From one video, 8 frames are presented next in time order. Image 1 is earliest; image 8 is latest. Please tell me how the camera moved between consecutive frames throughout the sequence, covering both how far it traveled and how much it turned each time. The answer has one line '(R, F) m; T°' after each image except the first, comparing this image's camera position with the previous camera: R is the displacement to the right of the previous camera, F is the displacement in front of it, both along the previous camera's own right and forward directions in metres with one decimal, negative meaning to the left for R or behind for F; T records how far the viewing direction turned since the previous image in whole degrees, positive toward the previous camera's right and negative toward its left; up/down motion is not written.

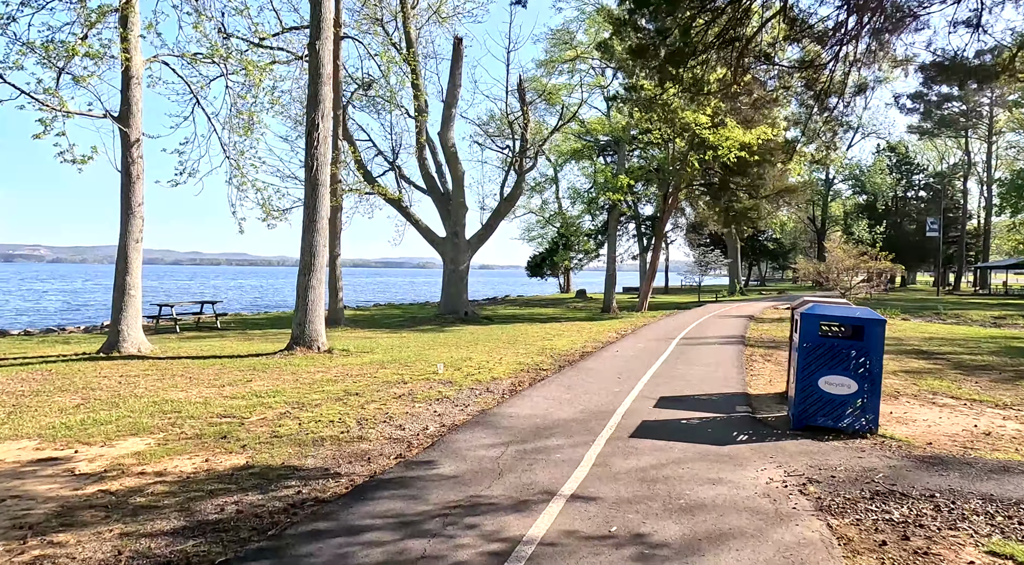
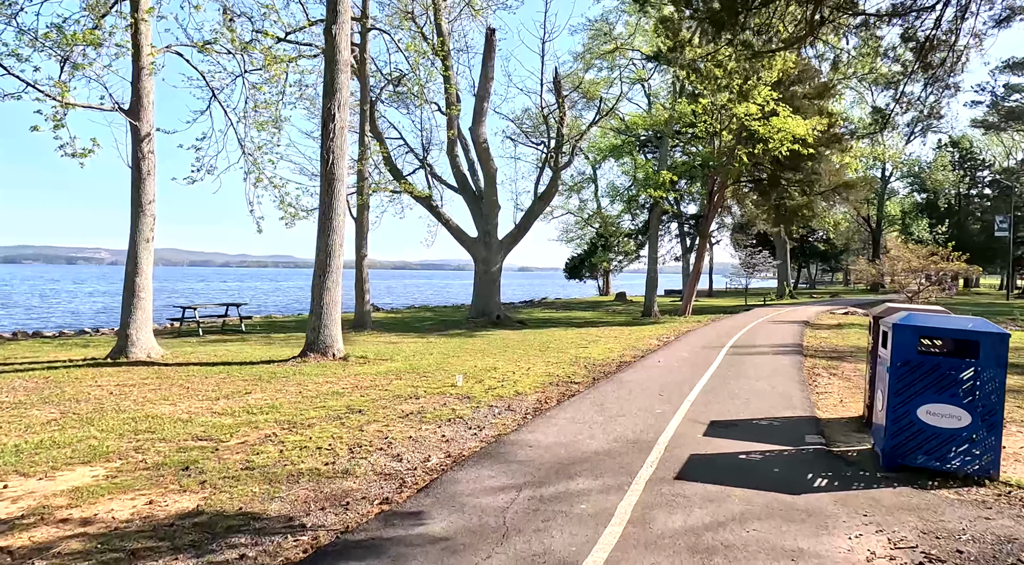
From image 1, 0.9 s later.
(+0.2, +1.2) m; -3°
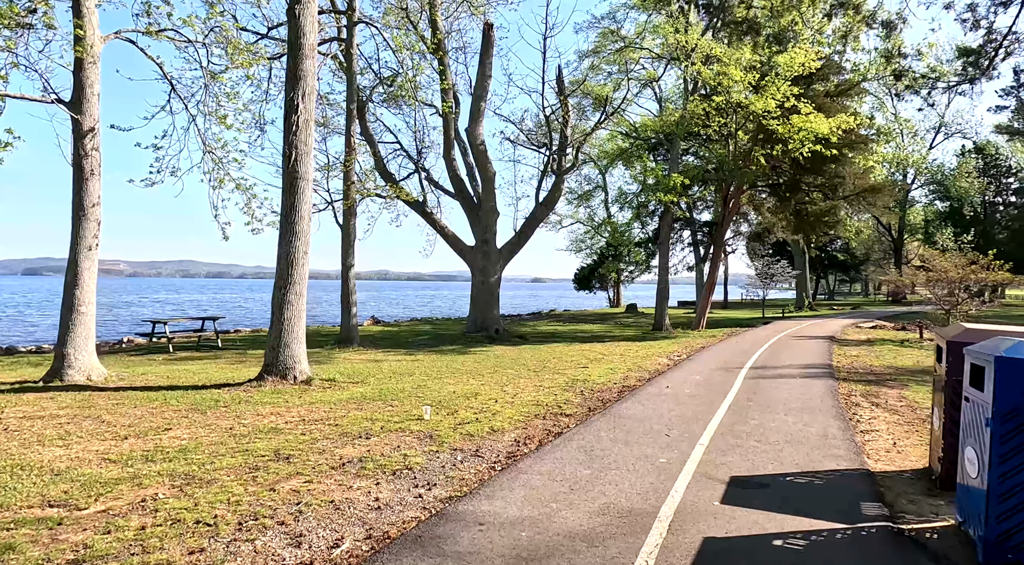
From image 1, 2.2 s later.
(+0.4, +1.6) m; -1°
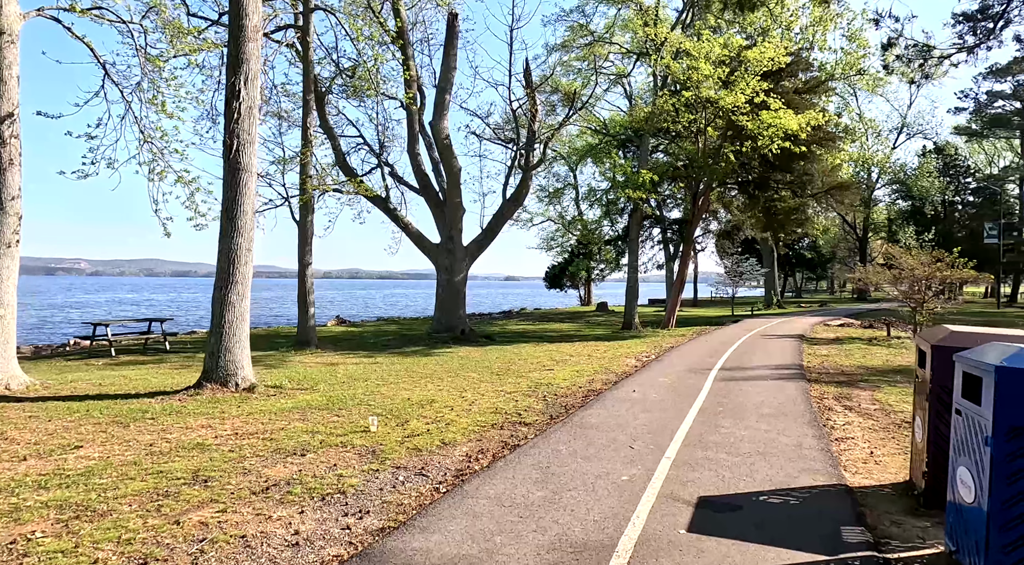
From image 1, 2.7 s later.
(+0.2, +0.6) m; +2°
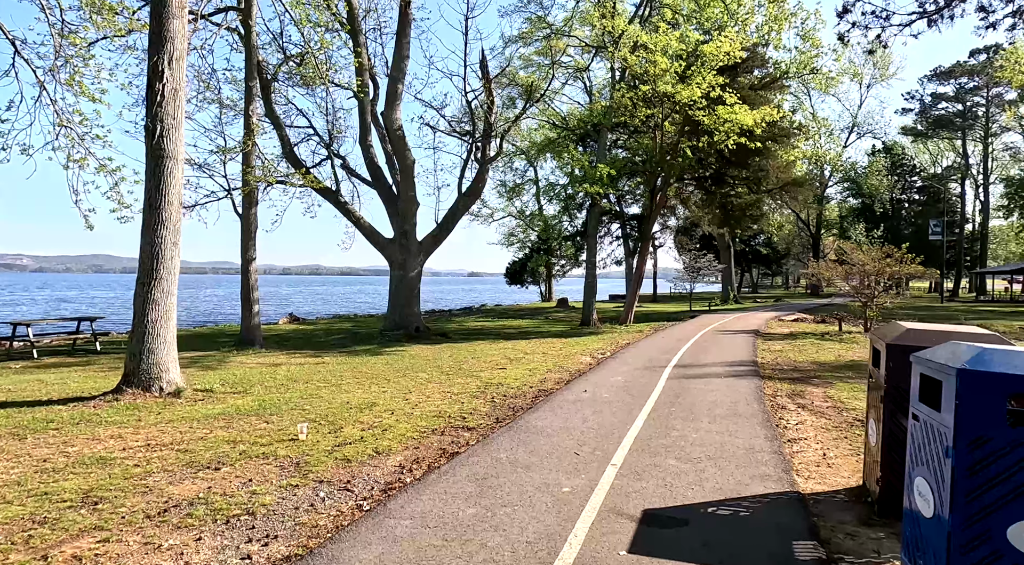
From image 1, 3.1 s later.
(+0.2, +0.4) m; +3°
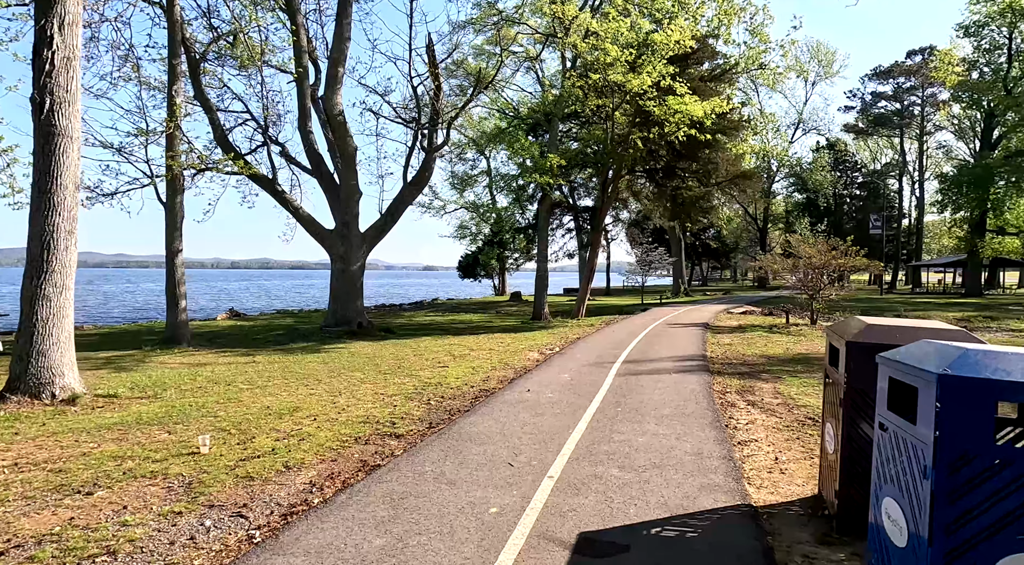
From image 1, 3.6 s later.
(+0.2, +0.6) m; +4°
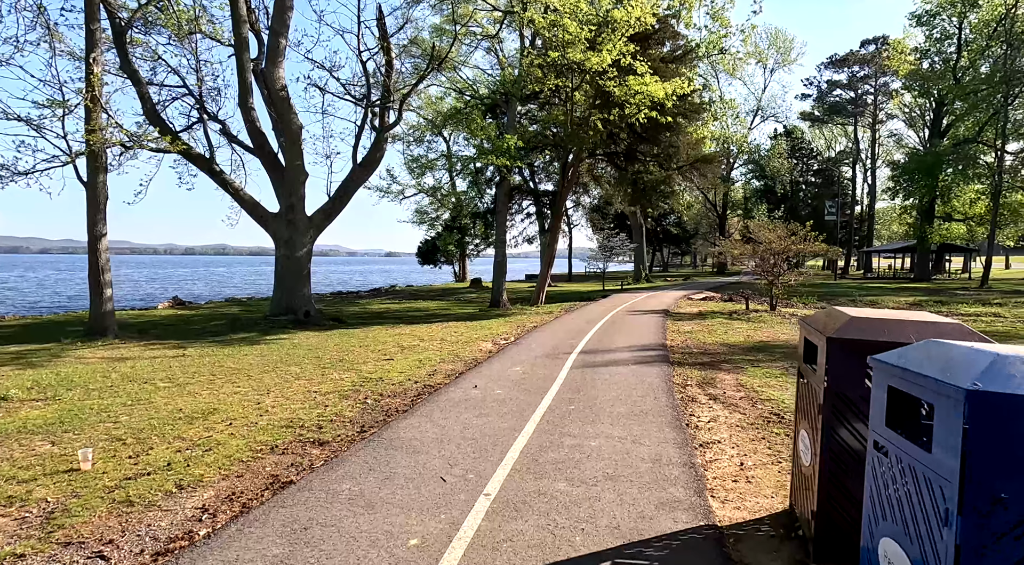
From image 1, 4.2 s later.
(+0.2, +0.8) m; +3°
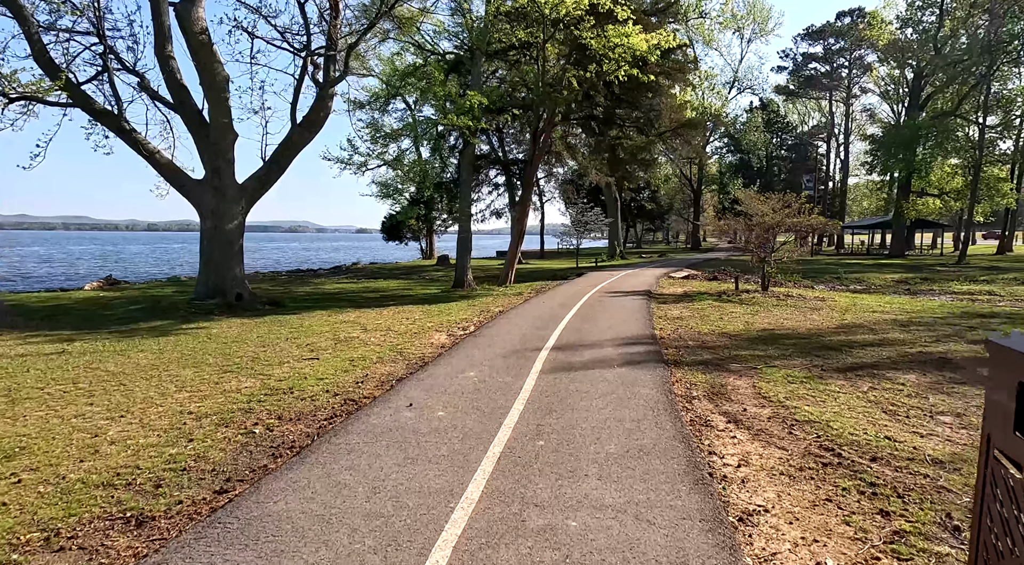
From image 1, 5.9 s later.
(+0.2, +2.3) m; +2°
